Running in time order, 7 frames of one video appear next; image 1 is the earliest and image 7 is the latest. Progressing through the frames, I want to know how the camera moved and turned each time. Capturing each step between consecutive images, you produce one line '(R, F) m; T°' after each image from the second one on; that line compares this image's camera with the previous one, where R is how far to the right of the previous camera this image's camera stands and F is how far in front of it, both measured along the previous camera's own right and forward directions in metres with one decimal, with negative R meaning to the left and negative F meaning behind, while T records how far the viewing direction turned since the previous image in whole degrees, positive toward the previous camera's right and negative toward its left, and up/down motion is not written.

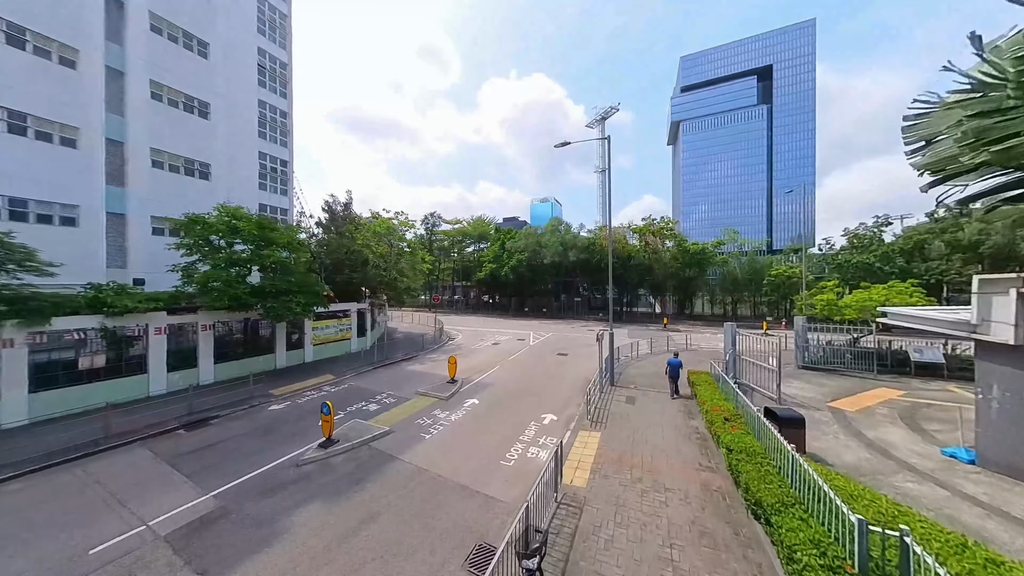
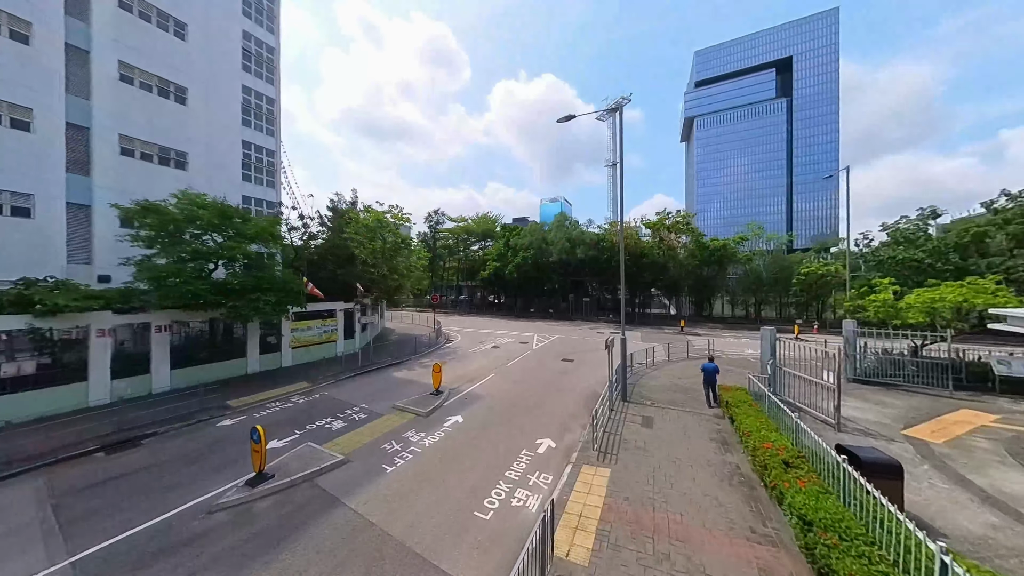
(+0.8, +2.3) m; -2°
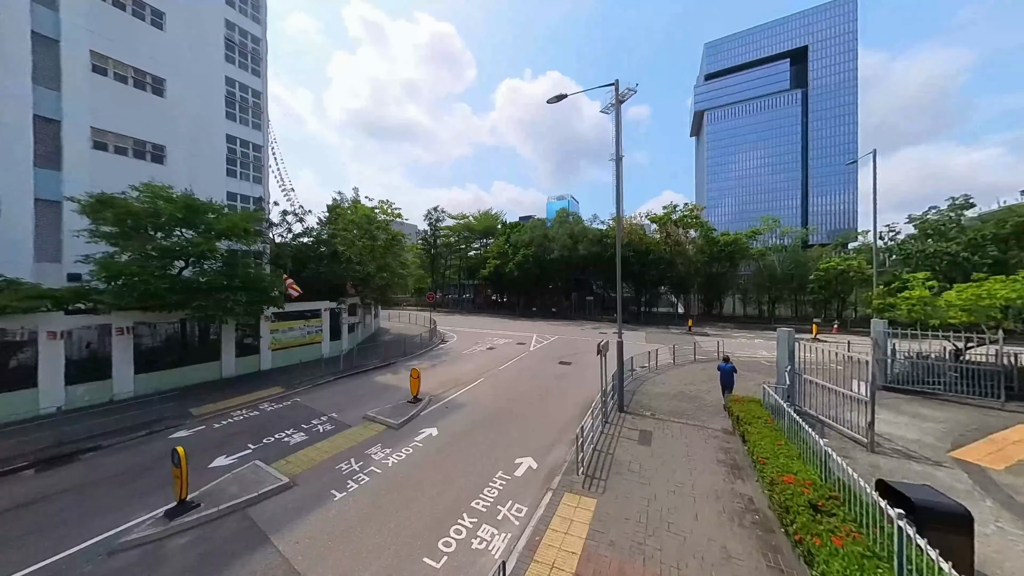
(+1.0, +1.3) m; -1°
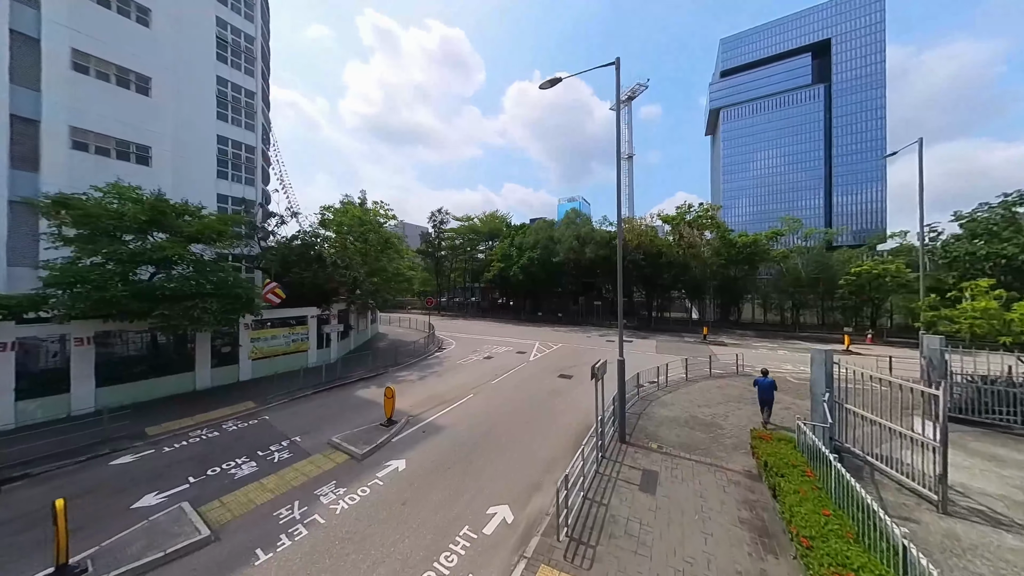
(+1.0, +1.5) m; -2°
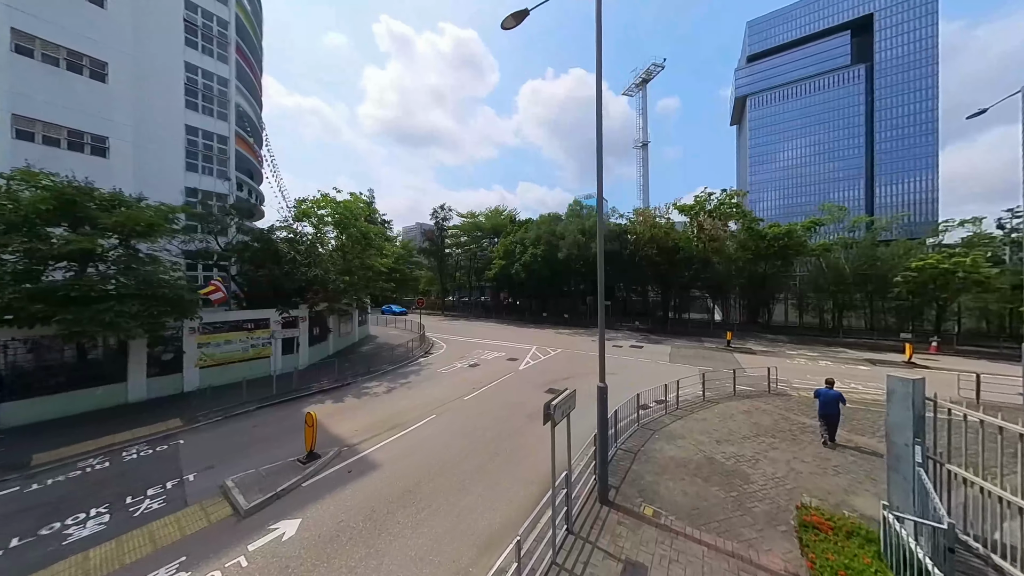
(+2.1, +2.8) m; -3°
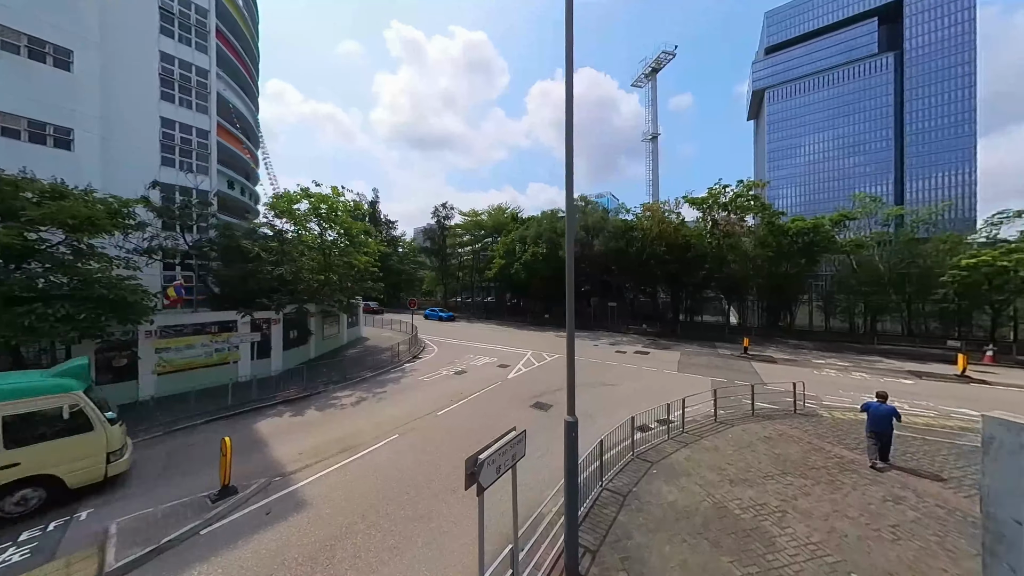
(+1.4, +1.8) m; -2°
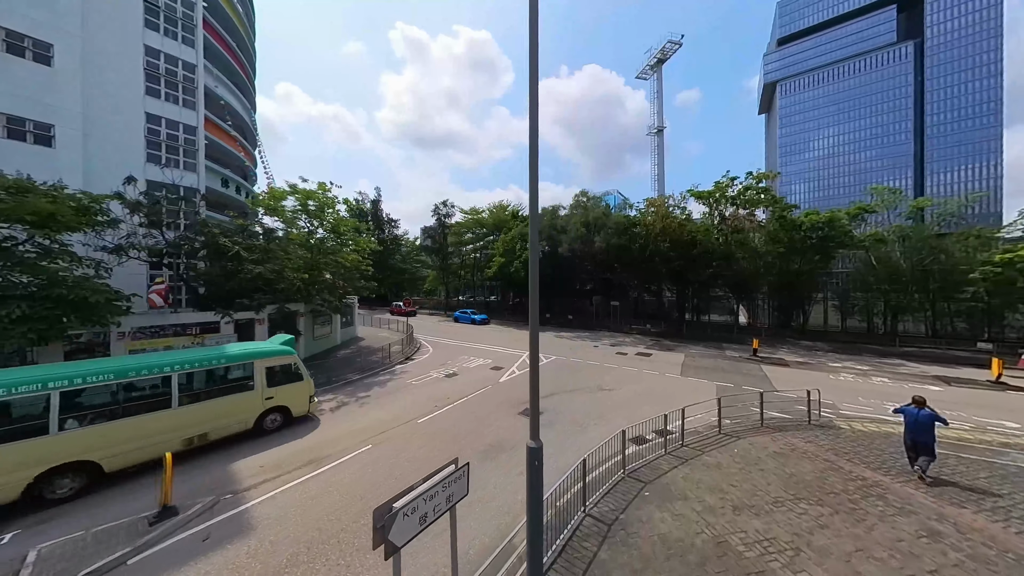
(+0.9, +0.9) m; -1°
